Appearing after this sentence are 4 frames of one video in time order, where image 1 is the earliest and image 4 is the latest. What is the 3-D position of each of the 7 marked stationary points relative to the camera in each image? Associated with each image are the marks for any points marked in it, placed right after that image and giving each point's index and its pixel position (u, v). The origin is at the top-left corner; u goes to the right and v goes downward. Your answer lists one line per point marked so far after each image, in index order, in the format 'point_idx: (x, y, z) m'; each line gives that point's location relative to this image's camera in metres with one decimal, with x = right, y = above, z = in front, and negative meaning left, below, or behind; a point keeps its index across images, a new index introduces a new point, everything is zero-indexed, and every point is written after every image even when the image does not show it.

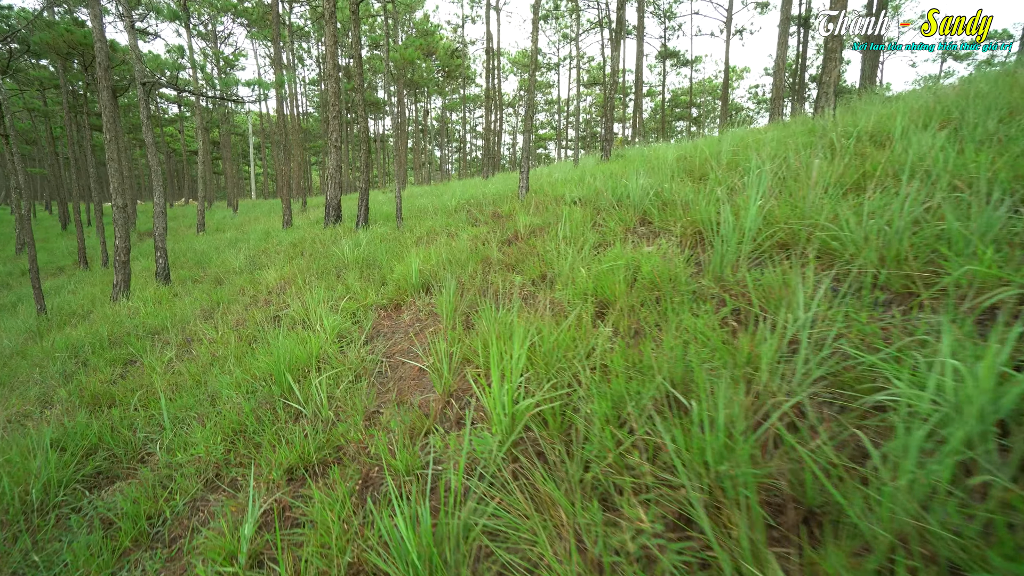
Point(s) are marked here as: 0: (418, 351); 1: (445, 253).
0: (-0.6, -0.4, +3.1) m
1: (-0.7, +0.3, +4.7) m
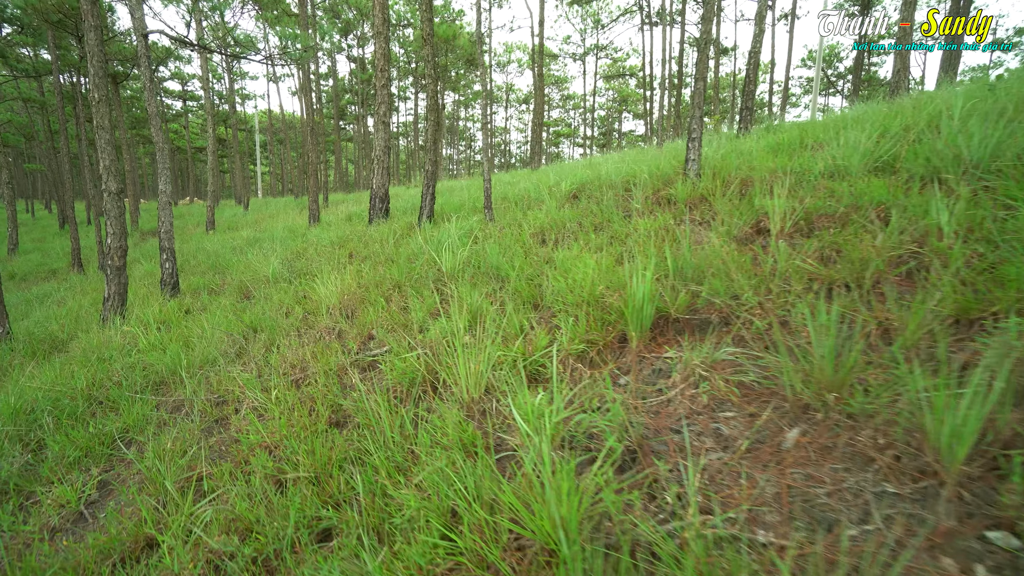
0: (+0.9, -0.6, +1.1) m
1: (+0.8, +0.2, +2.8) m
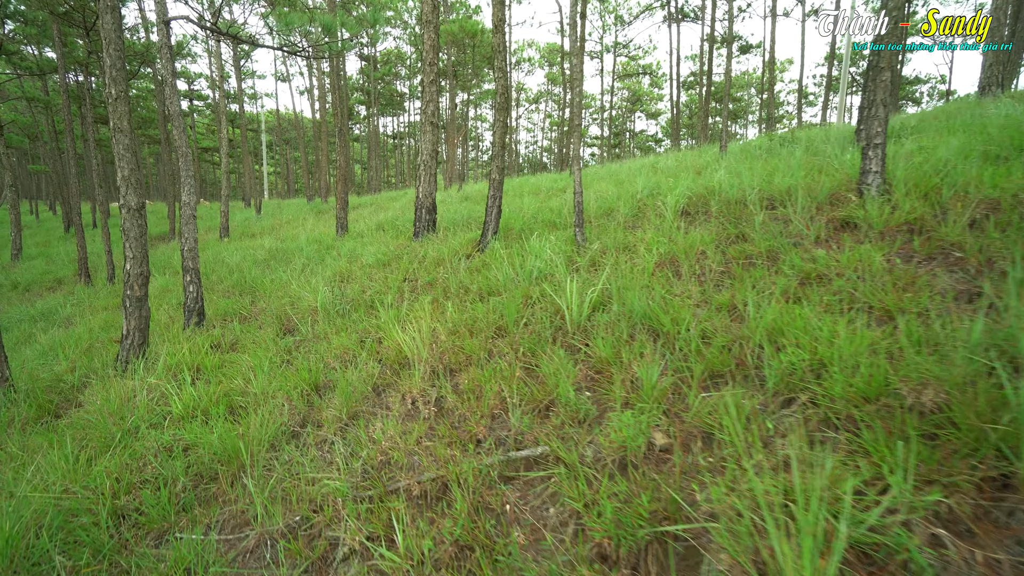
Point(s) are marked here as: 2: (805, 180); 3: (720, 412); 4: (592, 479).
0: (+1.8, -0.9, +0.2) m
1: (+1.8, -0.2, +1.8) m
2: (+2.5, +0.9, +4.1) m
3: (+0.9, -0.5, +2.0) m
4: (+0.3, -0.7, +1.9) m
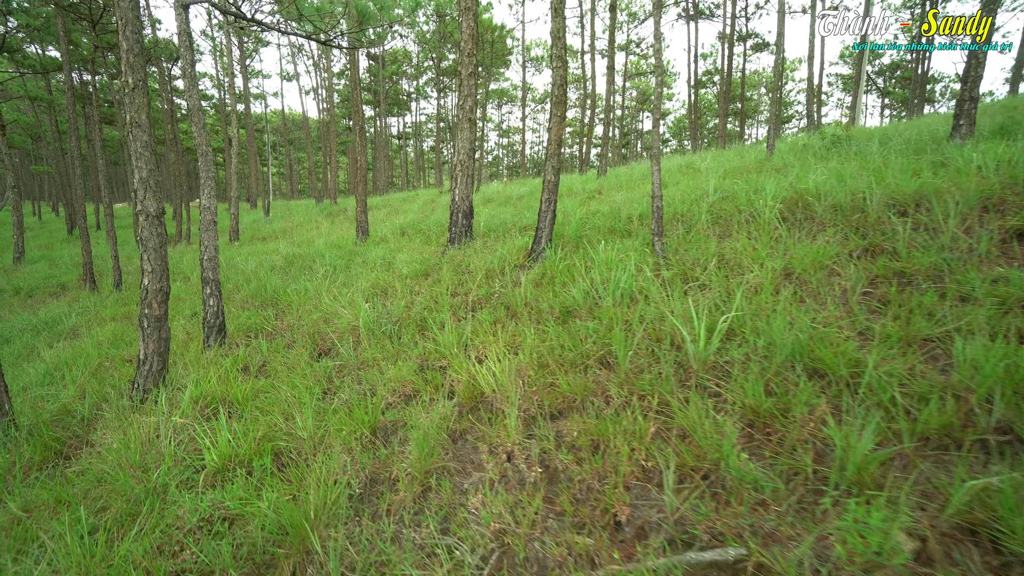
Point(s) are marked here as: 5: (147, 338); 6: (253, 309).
0: (+2.4, -1.1, -0.4) m
1: (+2.4, -0.3, +1.3) m
2: (+3.2, +0.8, +3.5) m
3: (+1.5, -0.7, +1.4) m
4: (+0.9, -0.9, +1.3) m
5: (-3.1, -0.4, +4.0) m
6: (-3.3, -0.3, +6.0) m
